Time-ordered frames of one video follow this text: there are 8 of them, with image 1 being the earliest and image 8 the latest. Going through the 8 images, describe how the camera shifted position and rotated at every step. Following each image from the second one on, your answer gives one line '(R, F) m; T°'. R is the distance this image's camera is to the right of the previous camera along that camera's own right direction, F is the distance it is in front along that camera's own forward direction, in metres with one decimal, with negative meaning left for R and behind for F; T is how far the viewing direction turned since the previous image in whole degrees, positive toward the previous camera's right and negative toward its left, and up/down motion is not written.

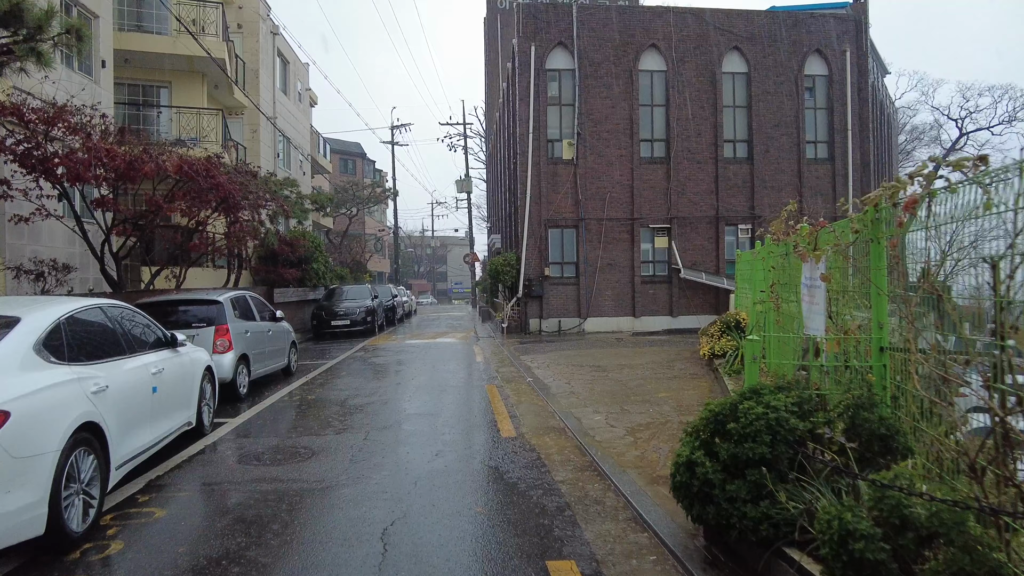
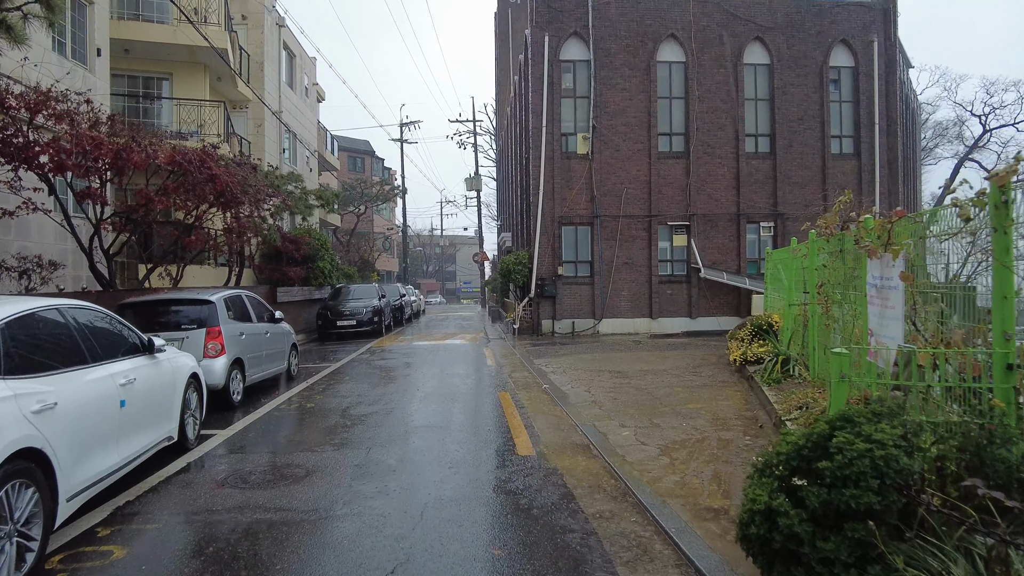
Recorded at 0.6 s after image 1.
(-0.1, +0.7) m; -1°
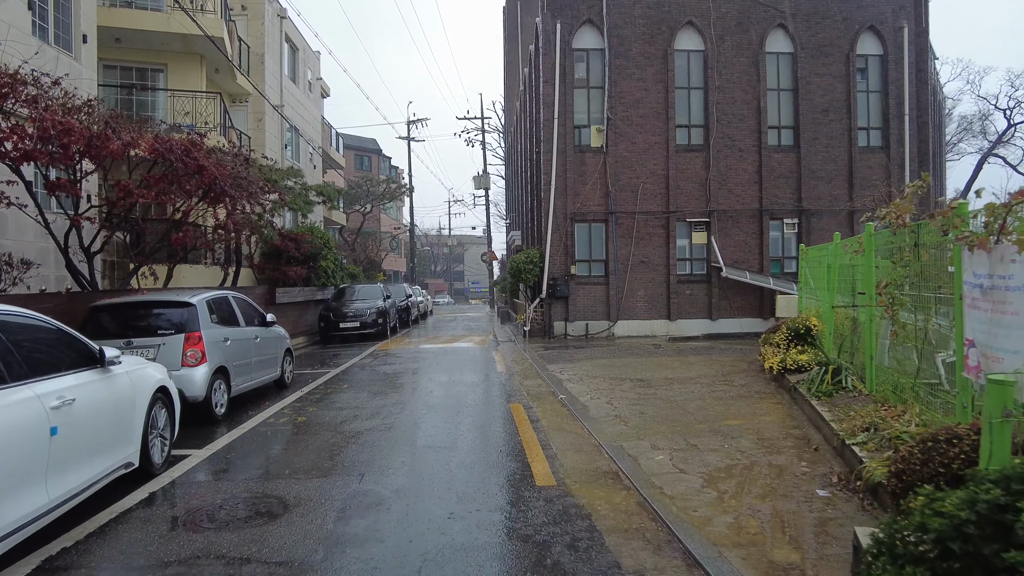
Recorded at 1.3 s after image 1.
(-0.1, +0.9) m; -1°
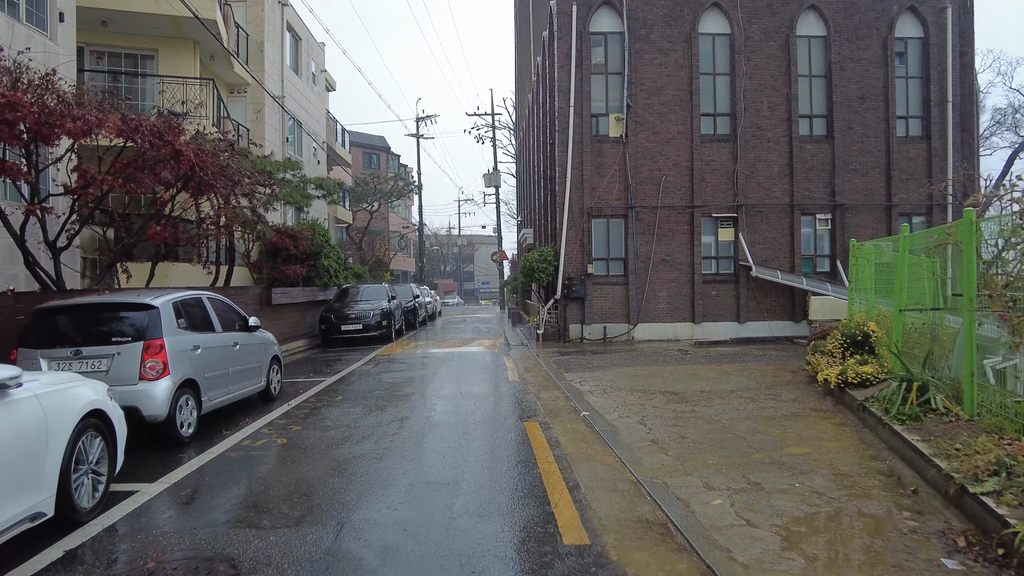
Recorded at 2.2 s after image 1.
(-0.1, +1.1) m; -1°
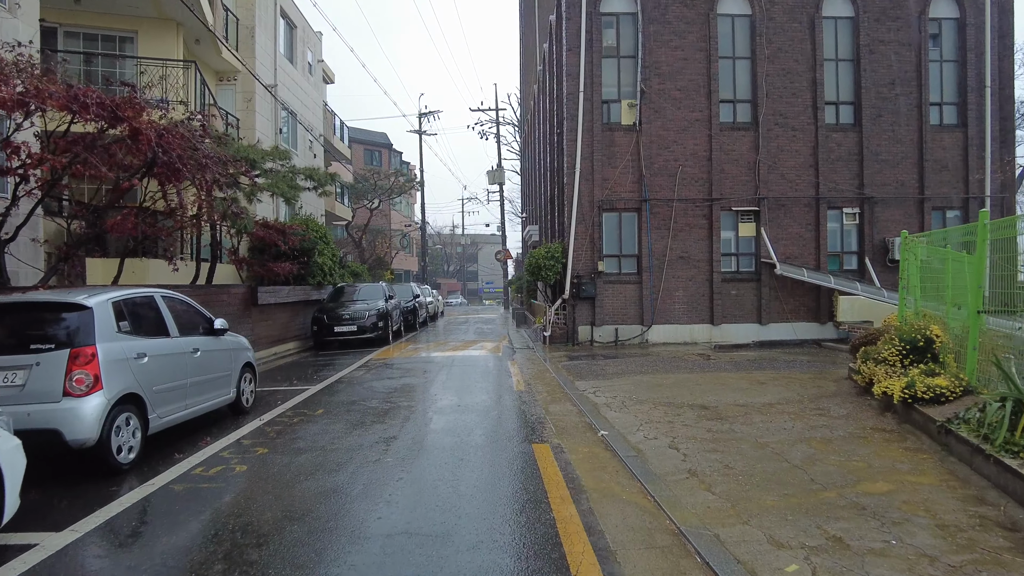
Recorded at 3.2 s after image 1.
(0.0, +1.1) m; 0°
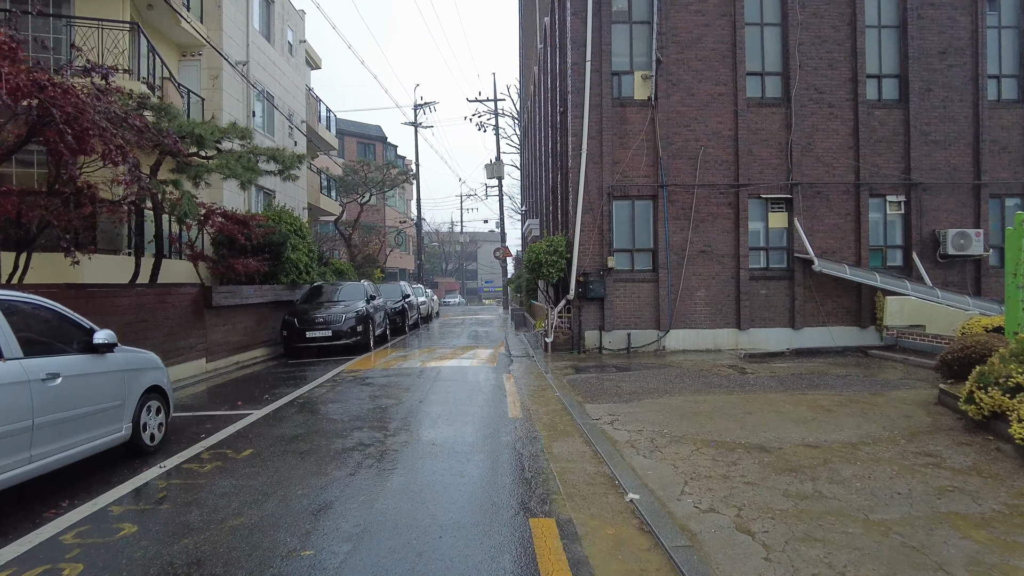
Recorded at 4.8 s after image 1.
(+0.1, +2.0) m; 0°
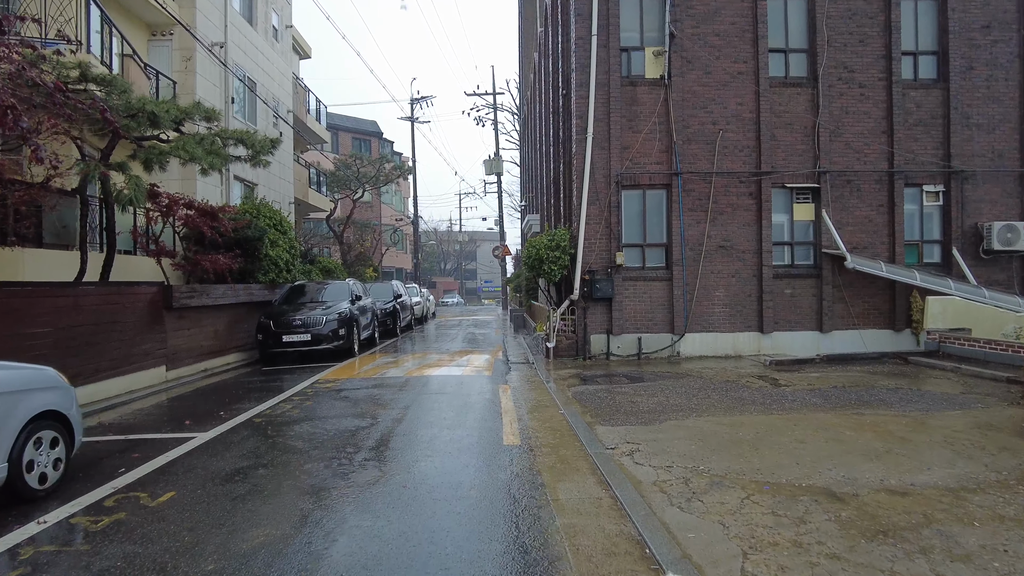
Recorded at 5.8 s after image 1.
(0.0, +1.3) m; 0°
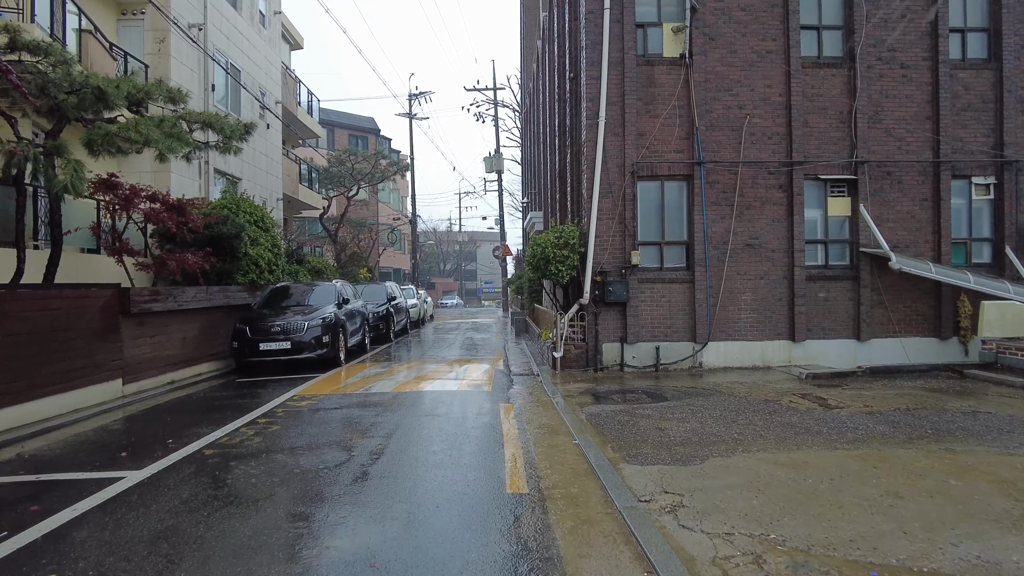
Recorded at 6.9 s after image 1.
(0.0, +1.3) m; 0°
